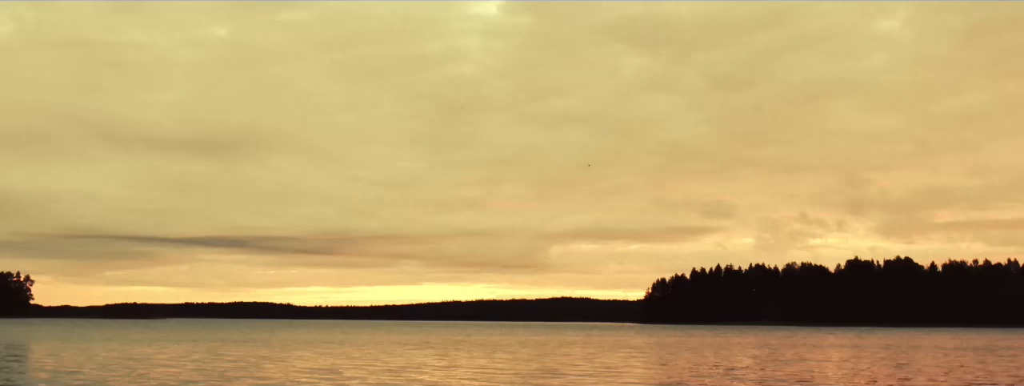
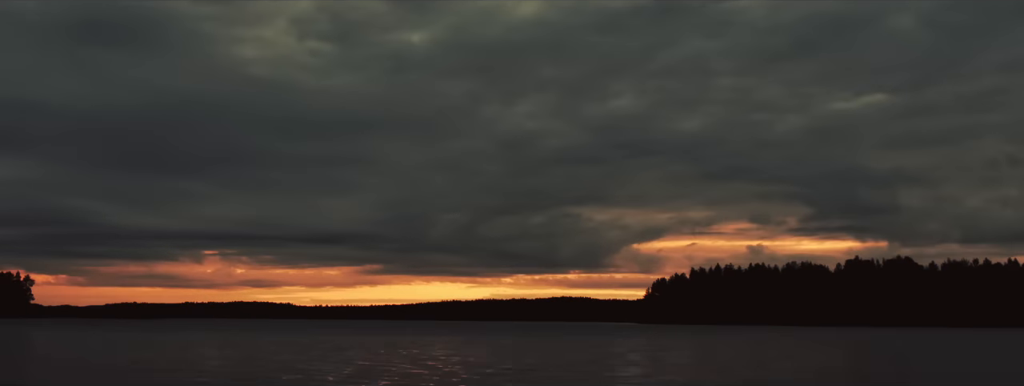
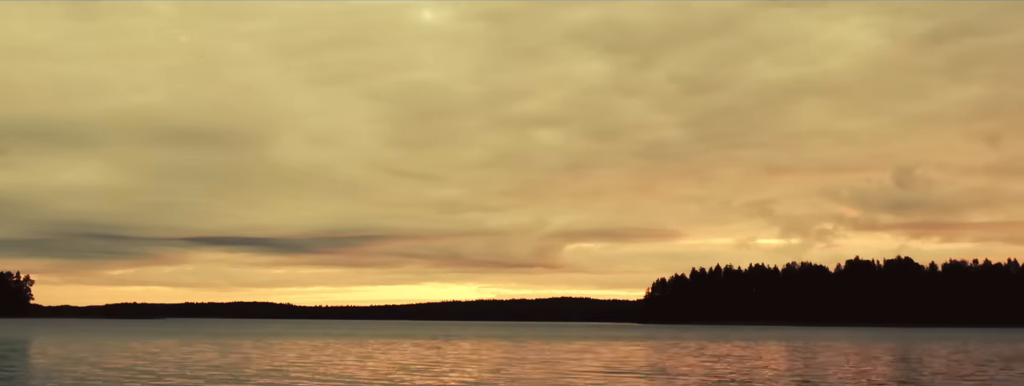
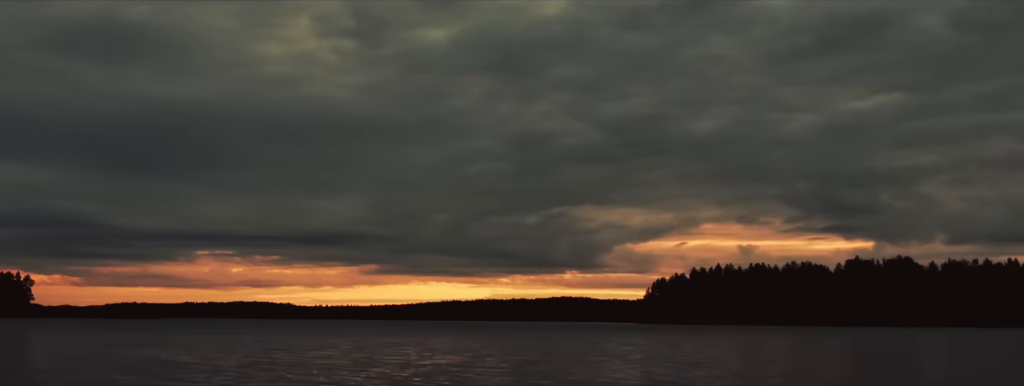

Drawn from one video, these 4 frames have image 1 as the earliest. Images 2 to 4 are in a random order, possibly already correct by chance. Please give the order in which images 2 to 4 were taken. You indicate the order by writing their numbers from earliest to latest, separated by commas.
3, 4, 2
